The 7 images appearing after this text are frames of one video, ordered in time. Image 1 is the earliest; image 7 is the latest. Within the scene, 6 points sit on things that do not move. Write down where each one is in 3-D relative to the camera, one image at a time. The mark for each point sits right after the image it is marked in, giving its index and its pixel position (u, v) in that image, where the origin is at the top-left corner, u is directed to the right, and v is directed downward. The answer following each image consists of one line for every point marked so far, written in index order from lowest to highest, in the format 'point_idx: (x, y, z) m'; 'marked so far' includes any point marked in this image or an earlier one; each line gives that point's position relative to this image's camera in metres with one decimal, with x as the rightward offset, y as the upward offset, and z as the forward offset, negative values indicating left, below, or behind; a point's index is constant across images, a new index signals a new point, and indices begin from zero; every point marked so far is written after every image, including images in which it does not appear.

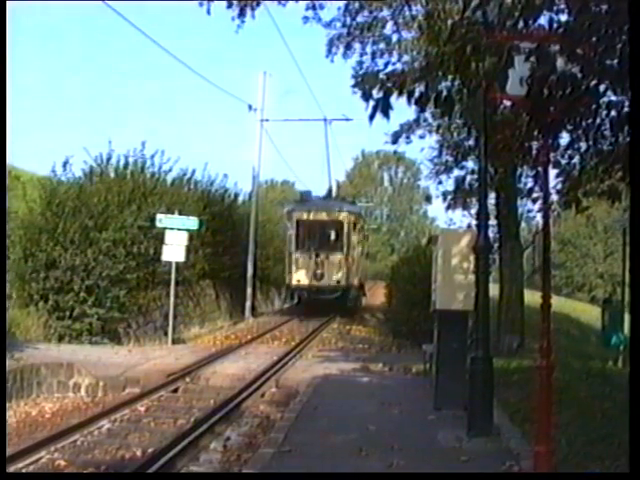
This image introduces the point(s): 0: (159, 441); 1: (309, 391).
0: (-1.7, -2.1, +15.5) m
1: (-0.1, -1.7, +17.8) m
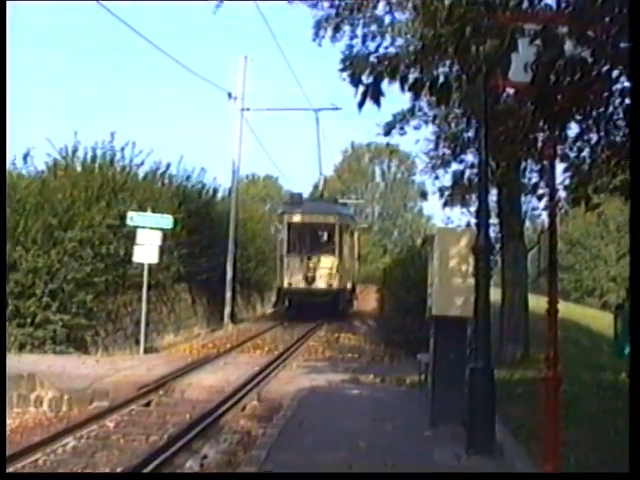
0: (-1.8, -2.1, +14.0) m
1: (-0.3, -1.7, +16.2) m
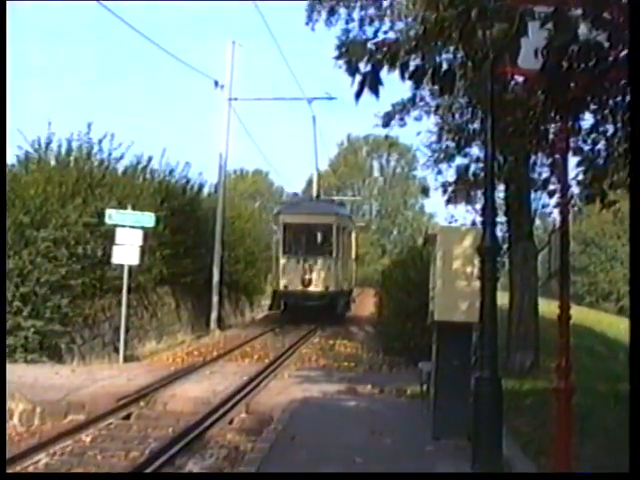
0: (-1.9, -2.1, +12.7) m
1: (-0.3, -1.7, +15.0) m
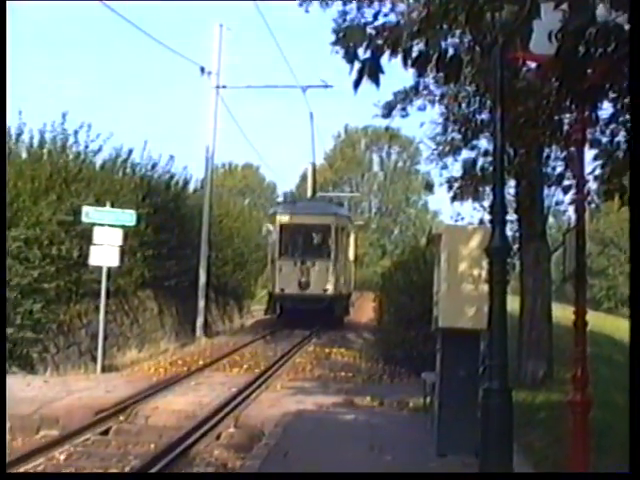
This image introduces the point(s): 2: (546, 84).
0: (-1.9, -2.1, +11.5) m
1: (-0.4, -1.7, +13.7) m
2: (+1.9, +1.3, +12.6) m
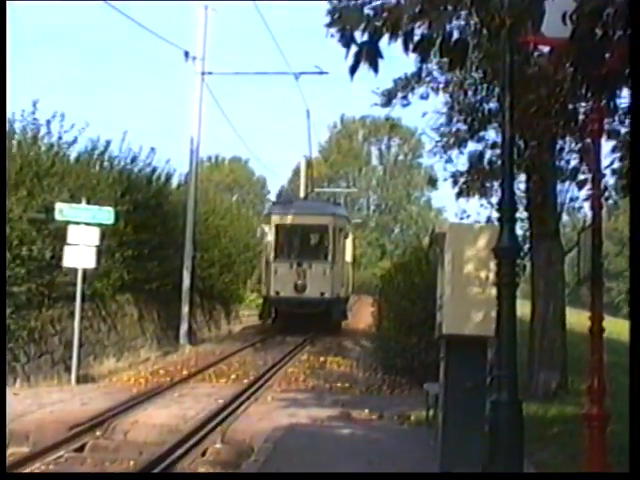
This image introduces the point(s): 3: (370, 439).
0: (-2.0, -2.0, +10.4) m
1: (-0.4, -1.7, +12.6) m
2: (+1.8, +1.3, +11.5) m
3: (+0.4, -1.7, +12.8) m
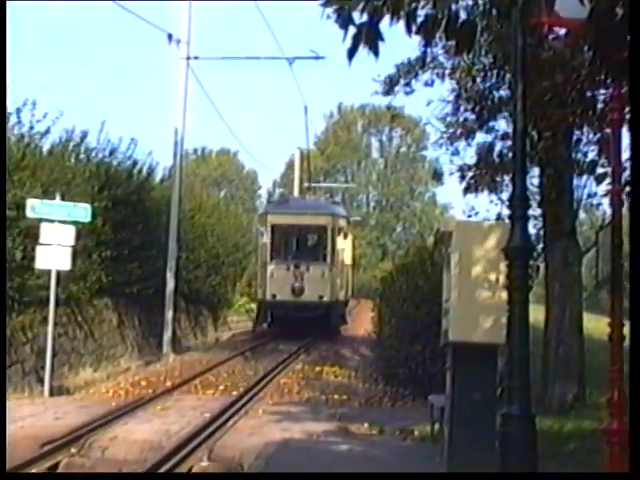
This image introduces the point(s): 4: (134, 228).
0: (-2.0, -2.0, +9.3) m
1: (-0.5, -1.7, +11.5) m
2: (+1.8, +1.3, +10.4) m
3: (+0.4, -1.7, +11.7) m
4: (-1.8, +0.1, +14.4) m
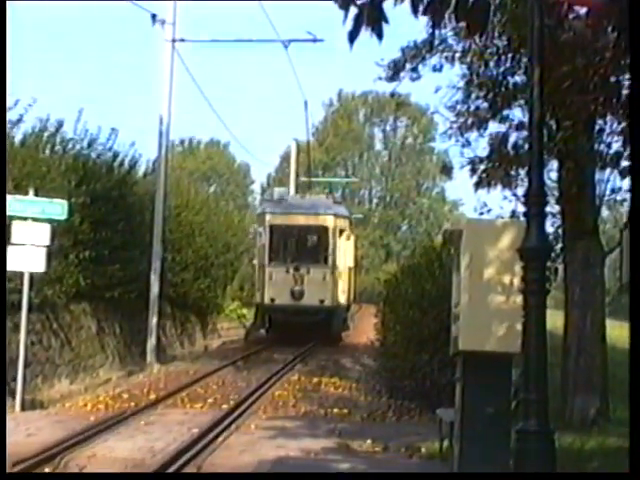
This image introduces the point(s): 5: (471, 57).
0: (-2.0, -2.0, +8.2) m
1: (-0.5, -1.7, +10.4) m
2: (+1.8, +1.3, +9.3) m
3: (+0.4, -1.7, +10.7) m
4: (-1.8, +0.1, +13.4) m
5: (+1.1, +1.4, +11.2) m
